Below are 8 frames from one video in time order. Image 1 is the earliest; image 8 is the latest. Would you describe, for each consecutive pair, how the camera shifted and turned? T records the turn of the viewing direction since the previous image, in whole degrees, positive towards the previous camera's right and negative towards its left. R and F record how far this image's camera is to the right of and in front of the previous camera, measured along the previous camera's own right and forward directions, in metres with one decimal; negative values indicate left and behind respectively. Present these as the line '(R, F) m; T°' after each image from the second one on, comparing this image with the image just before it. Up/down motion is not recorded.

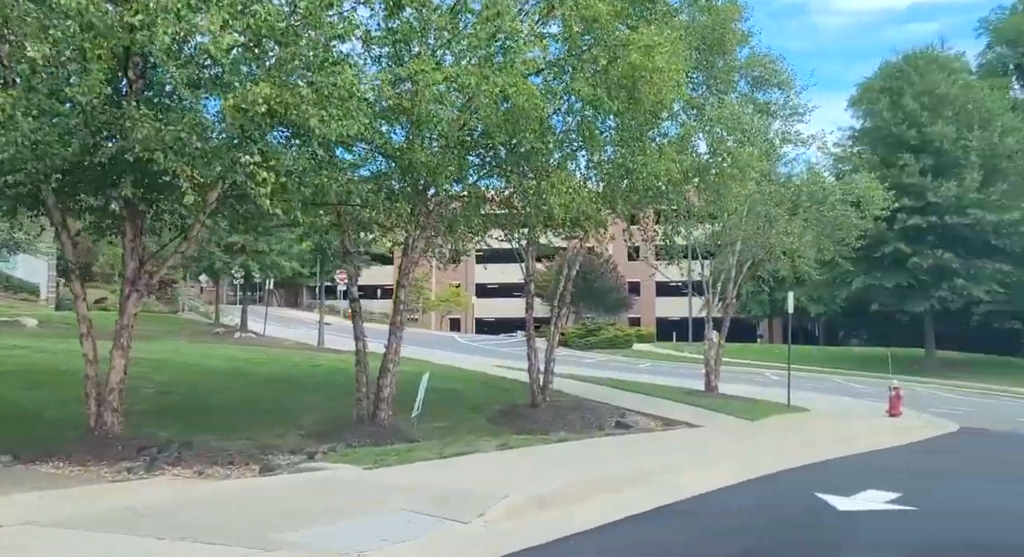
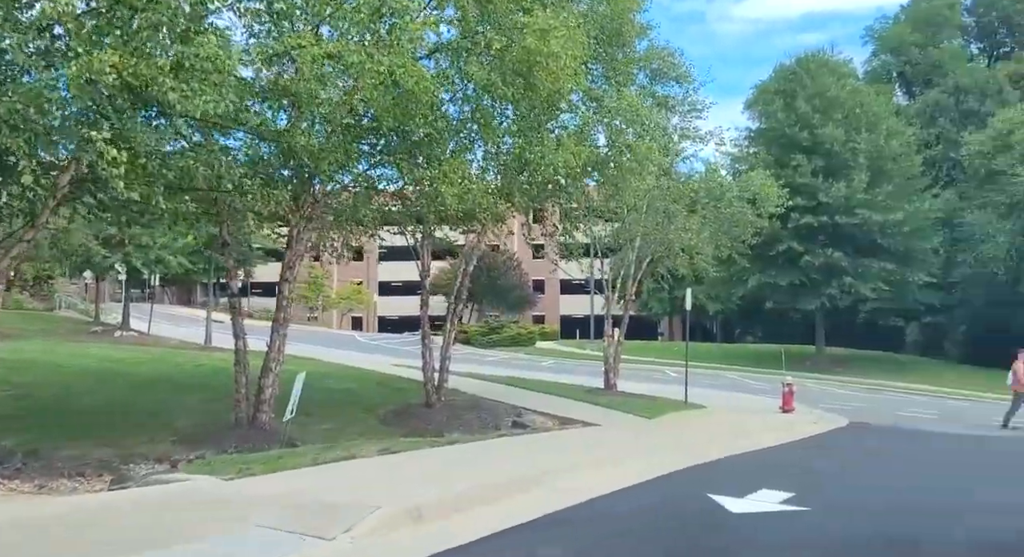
(+0.1, +0.4) m; +6°
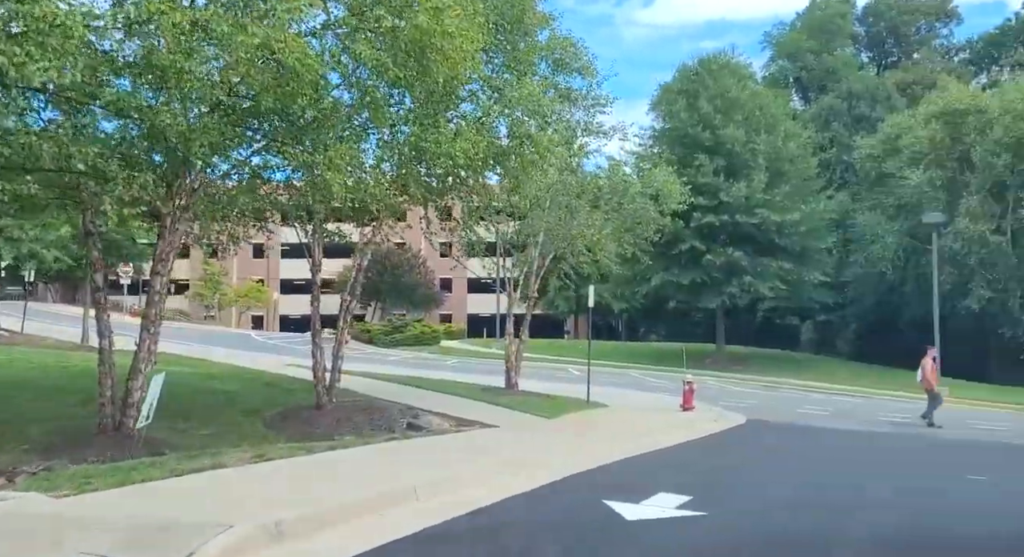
(+0.1, +0.5) m; +6°
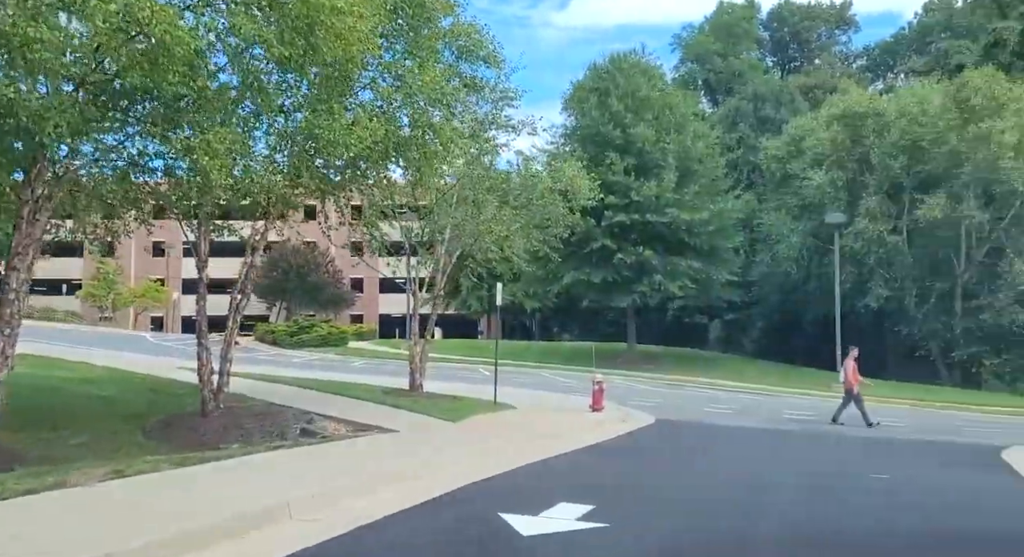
(+0.2, +0.5) m; +5°
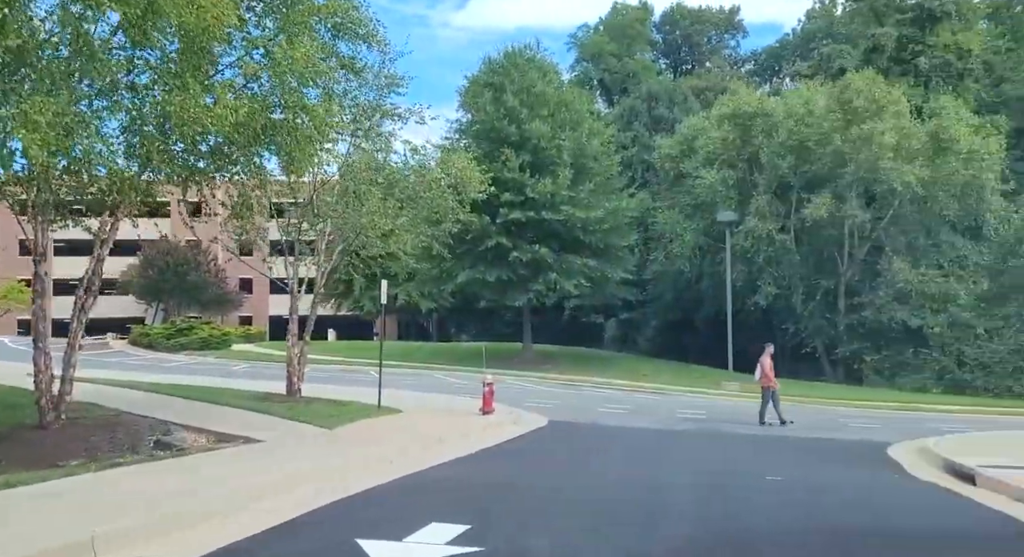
(+0.2, +0.8) m; +6°
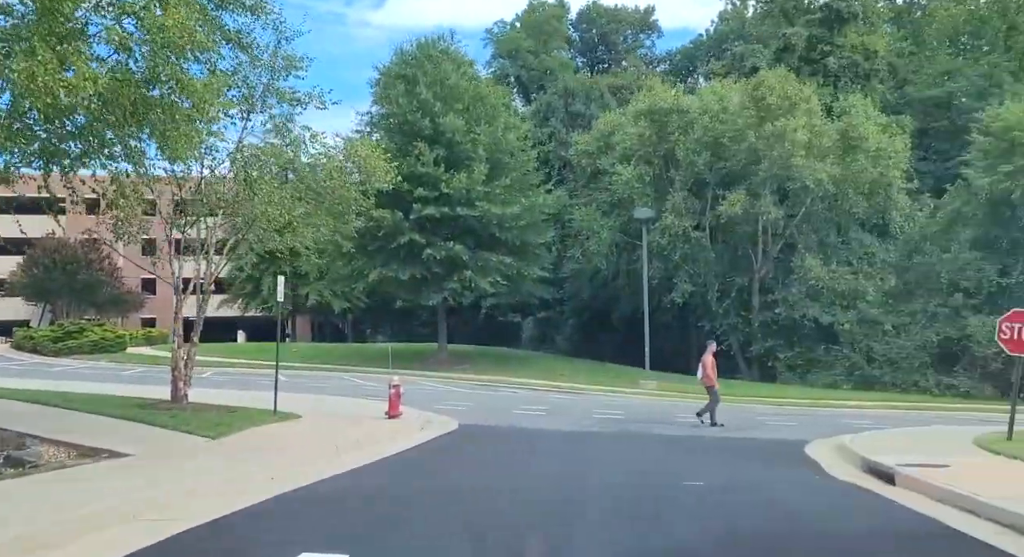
(+0.2, +0.9) m; +5°
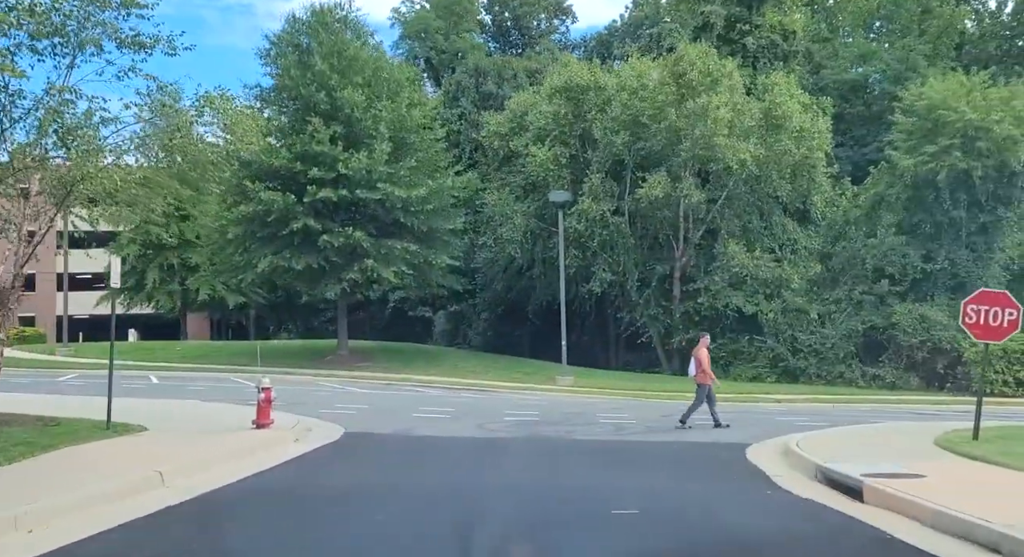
(+0.4, +2.8) m; +5°
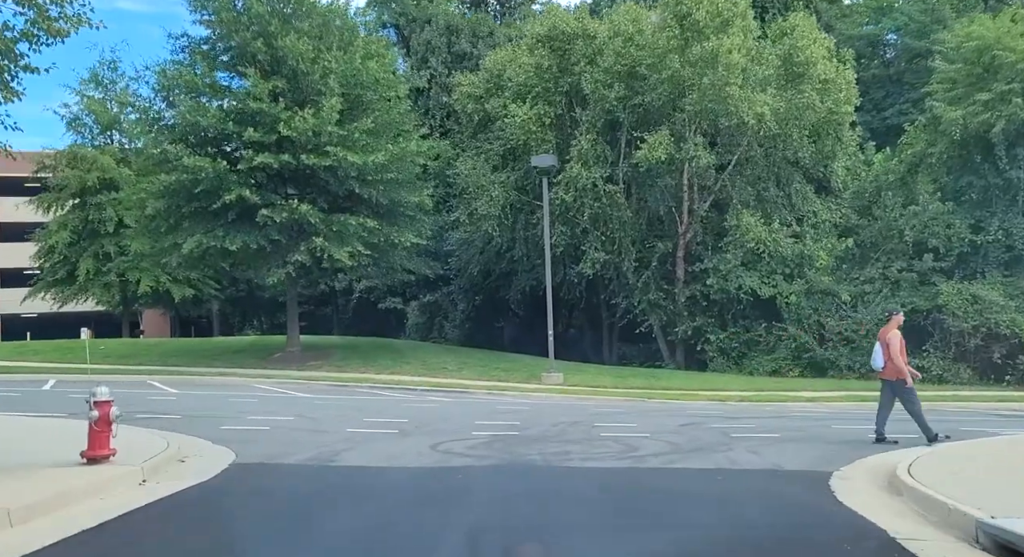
(+0.3, +5.4) m; +1°
